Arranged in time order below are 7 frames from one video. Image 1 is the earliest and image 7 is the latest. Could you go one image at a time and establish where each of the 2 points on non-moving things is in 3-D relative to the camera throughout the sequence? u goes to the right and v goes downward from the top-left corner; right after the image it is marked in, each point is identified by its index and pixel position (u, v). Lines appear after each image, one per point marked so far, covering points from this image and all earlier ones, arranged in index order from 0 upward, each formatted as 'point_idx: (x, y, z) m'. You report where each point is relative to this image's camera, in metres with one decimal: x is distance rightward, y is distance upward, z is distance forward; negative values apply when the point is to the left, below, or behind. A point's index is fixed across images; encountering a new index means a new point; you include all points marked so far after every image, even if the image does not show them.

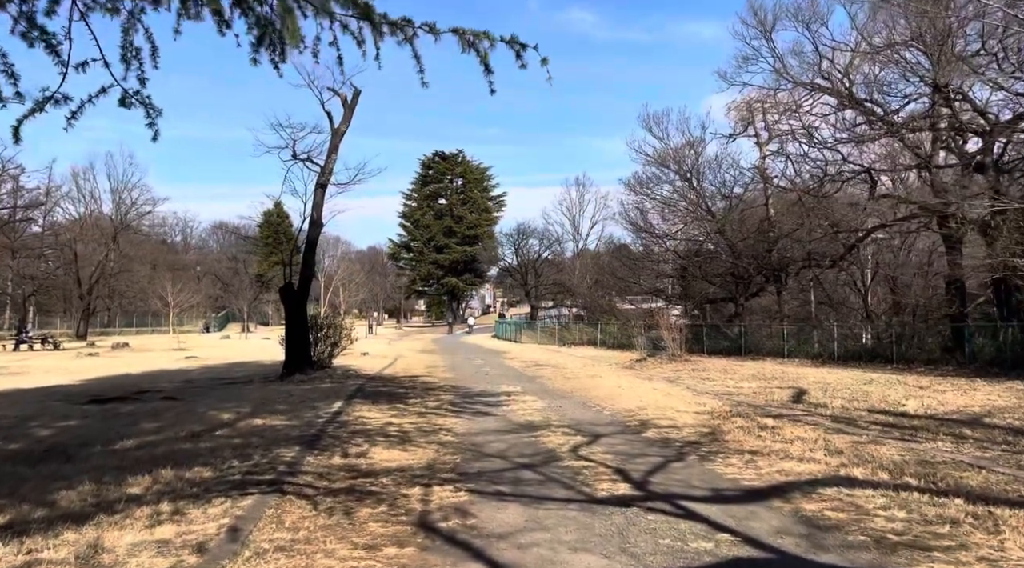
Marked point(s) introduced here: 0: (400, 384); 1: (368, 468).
0: (-2.2, -2.0, +15.8) m
1: (-1.3, -1.6, +7.1) m
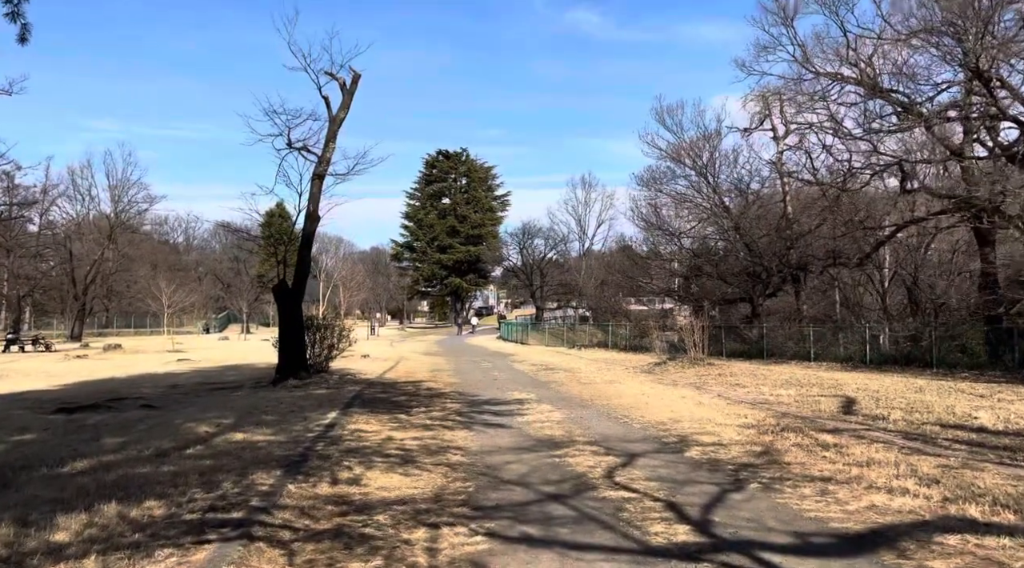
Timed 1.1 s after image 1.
0: (-2.0, -1.9, +14.6) m
1: (-1.1, -1.6, +5.8) m
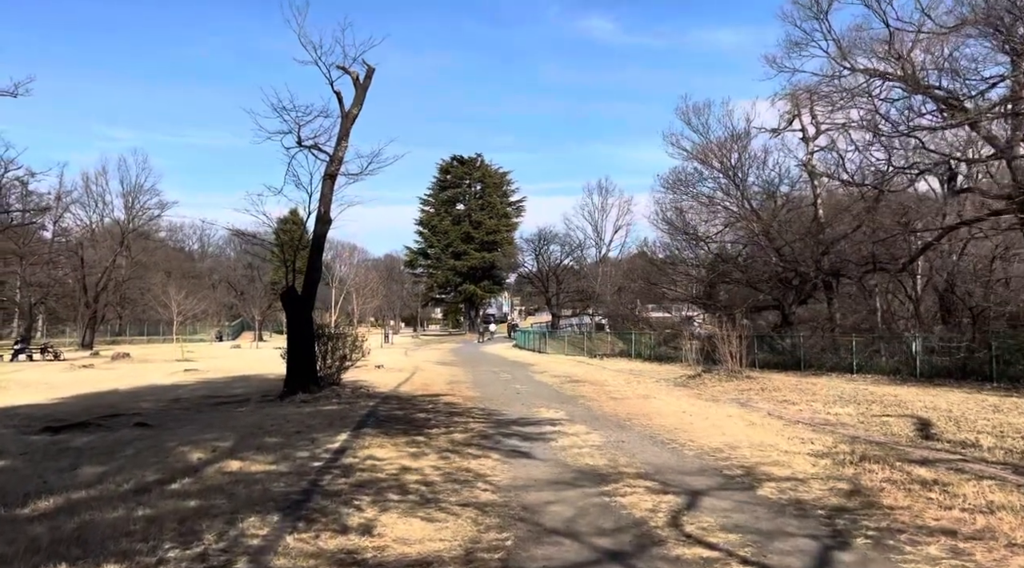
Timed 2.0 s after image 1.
0: (-1.5, -2.0, +13.4) m
1: (-0.8, -1.6, +4.6) m
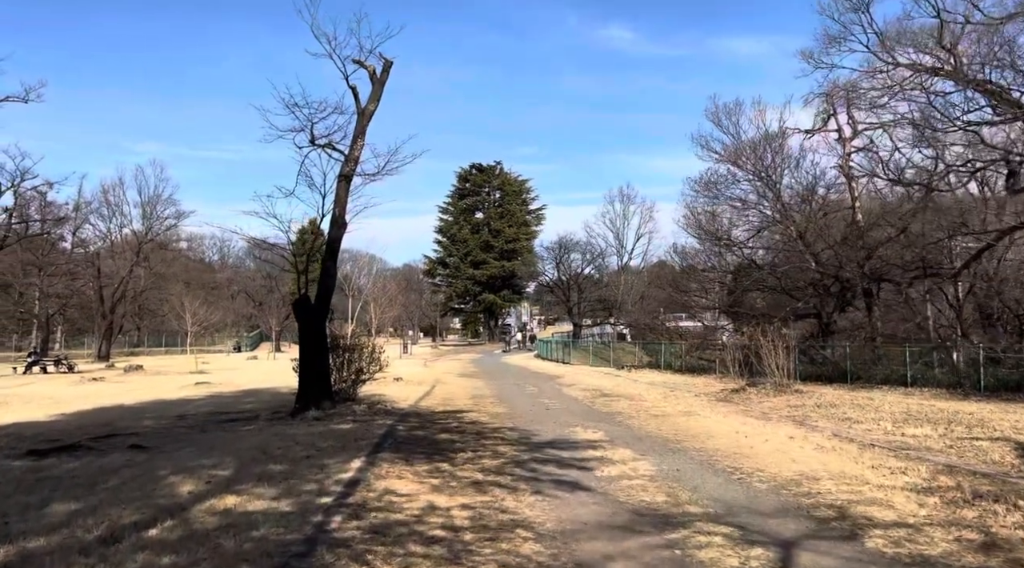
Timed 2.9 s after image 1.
0: (-1.1, -2.1, +12.3) m
1: (-0.5, -1.6, +3.5) m
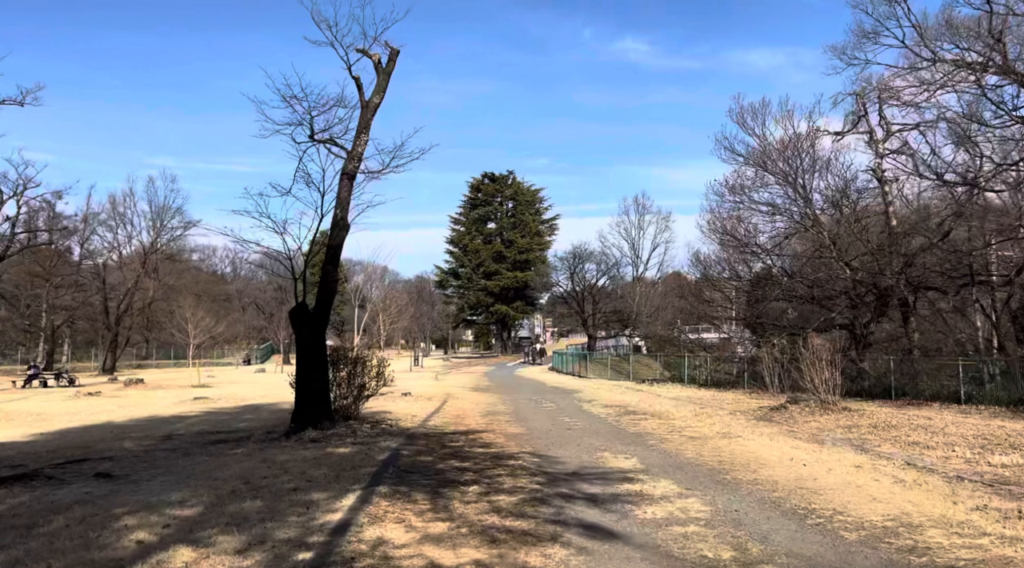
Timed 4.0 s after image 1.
0: (-0.8, -2.2, +10.9) m
1: (-0.4, -1.5, +2.1) m
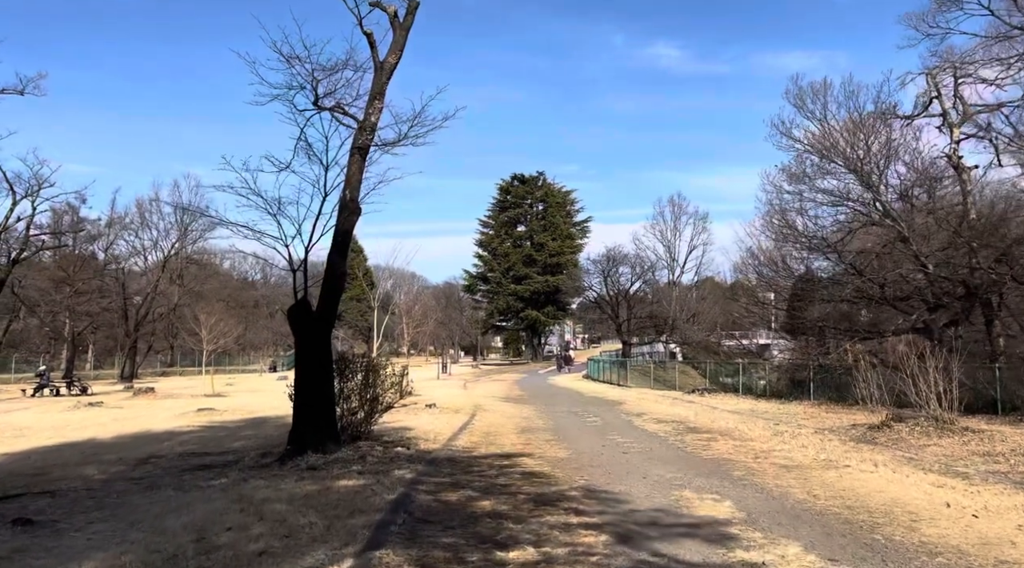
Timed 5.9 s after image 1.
0: (-0.3, -2.1, +8.6) m
1: (-0.2, -1.3, -0.2) m
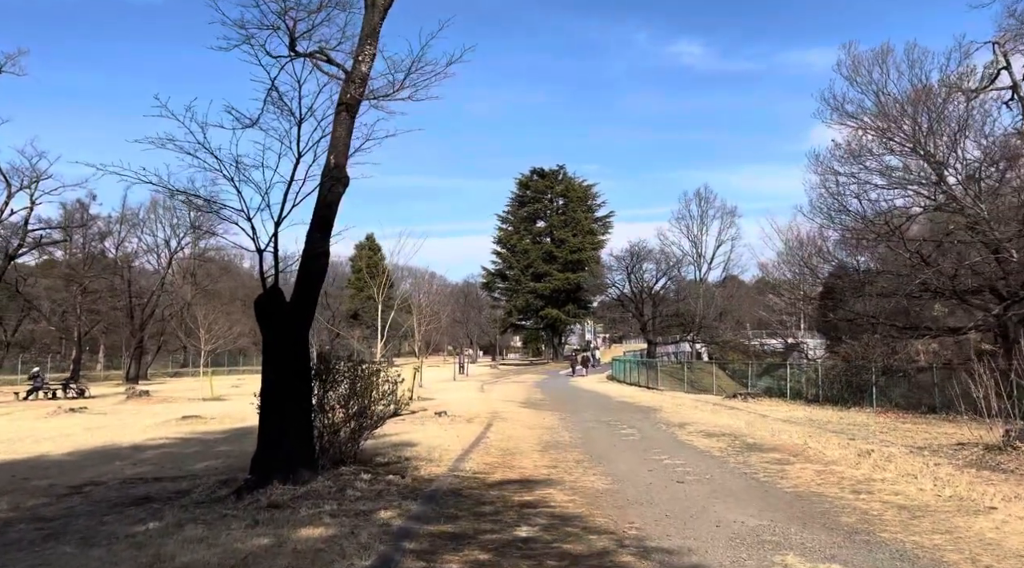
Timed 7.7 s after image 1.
0: (-0.1, -1.9, +6.2) m
1: (-0.2, -1.2, -2.6) m
